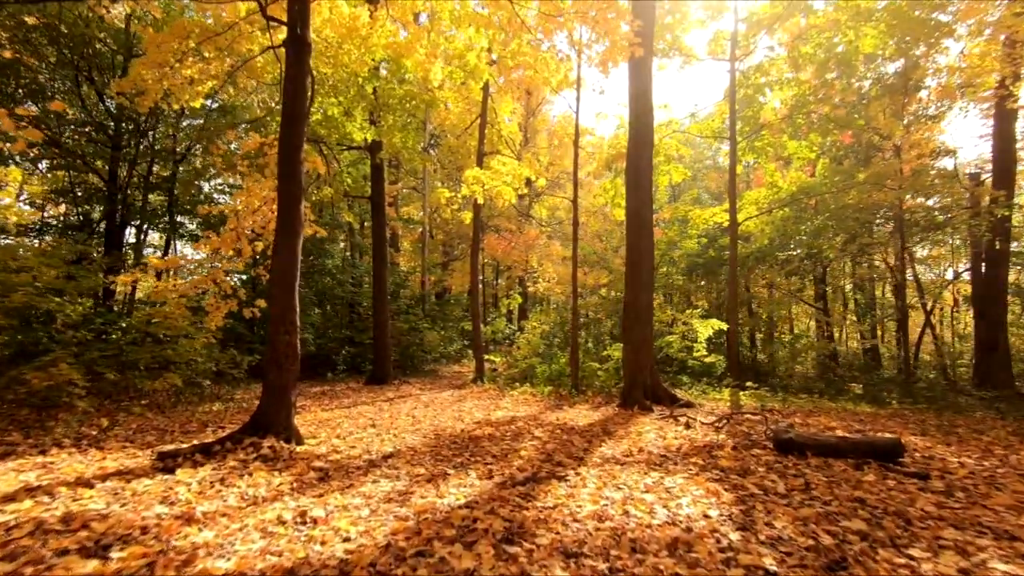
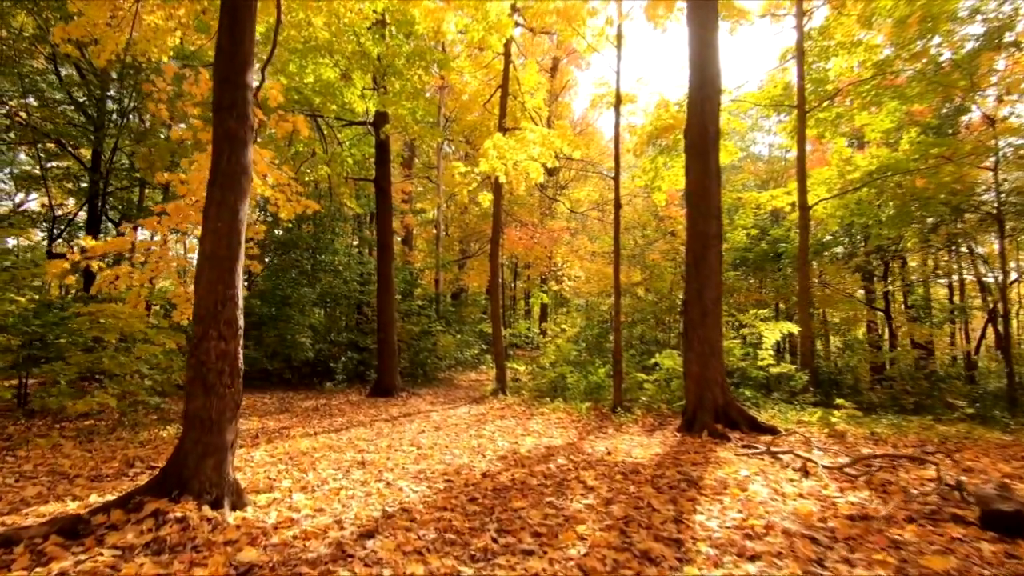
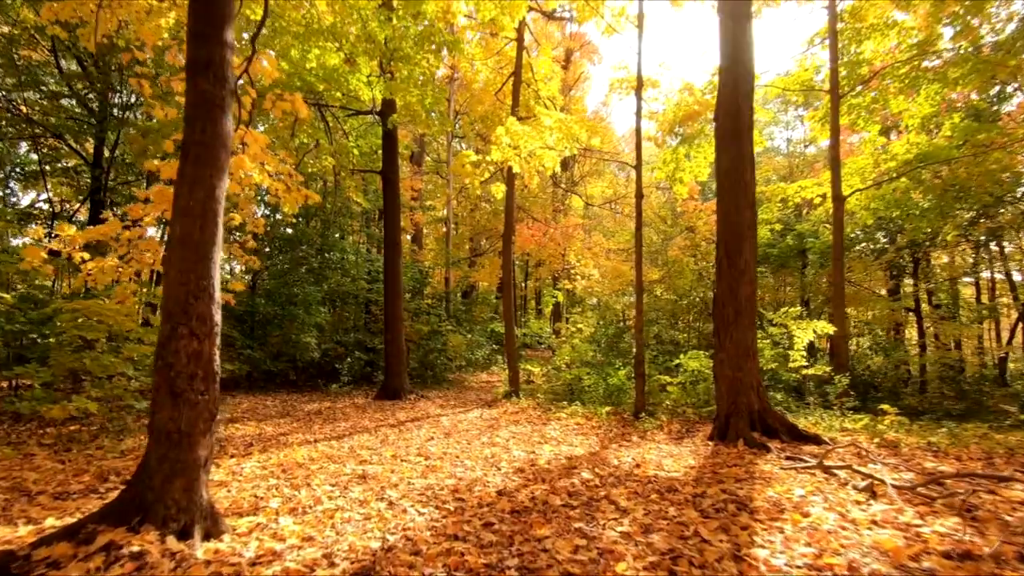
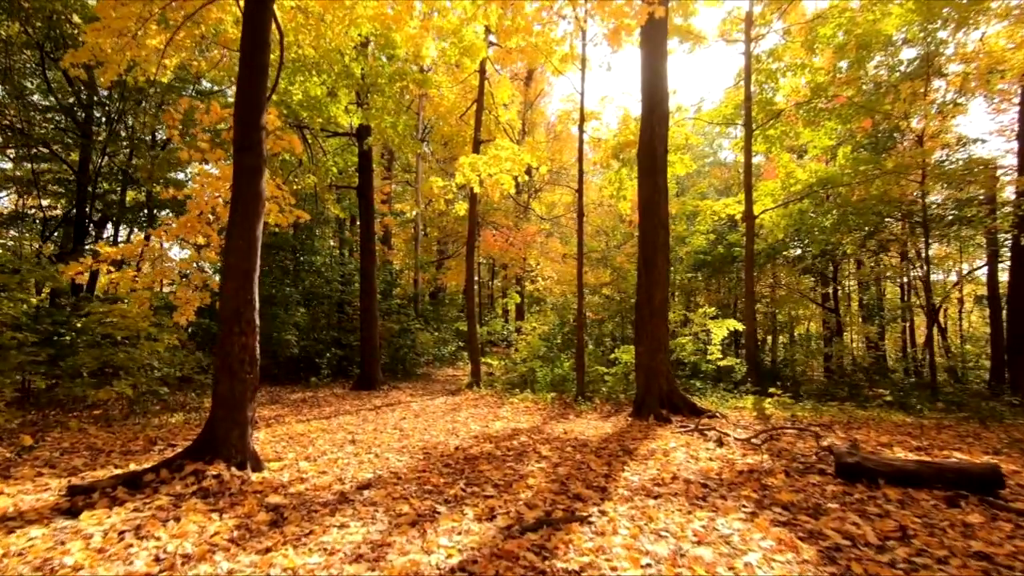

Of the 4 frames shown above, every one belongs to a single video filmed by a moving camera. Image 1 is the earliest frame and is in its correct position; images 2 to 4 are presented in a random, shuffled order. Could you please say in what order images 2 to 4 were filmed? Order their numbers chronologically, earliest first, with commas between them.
4, 2, 3
